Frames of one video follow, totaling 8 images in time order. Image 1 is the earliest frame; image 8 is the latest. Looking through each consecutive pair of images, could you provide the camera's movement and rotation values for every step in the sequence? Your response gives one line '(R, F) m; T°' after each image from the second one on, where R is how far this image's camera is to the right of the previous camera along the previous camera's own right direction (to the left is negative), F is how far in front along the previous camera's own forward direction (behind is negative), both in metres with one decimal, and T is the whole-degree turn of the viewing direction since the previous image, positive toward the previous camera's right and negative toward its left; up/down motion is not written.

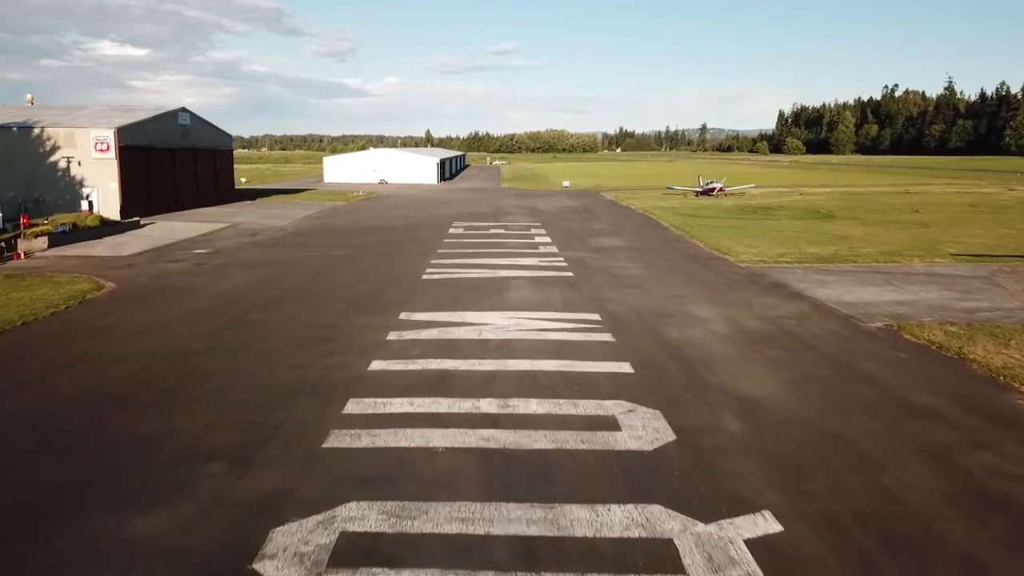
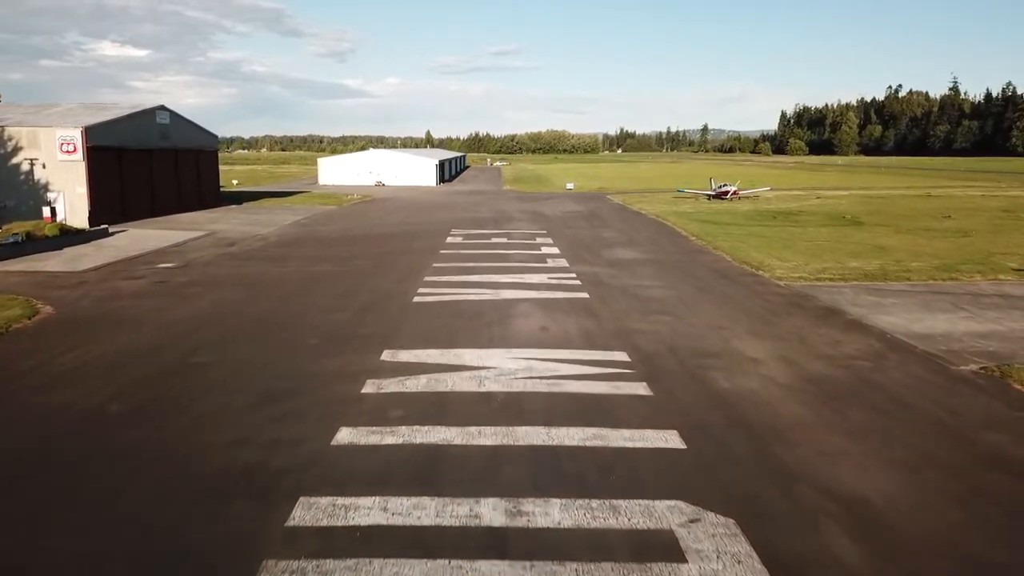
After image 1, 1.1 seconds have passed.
(-0.1, +2.8) m; 0°
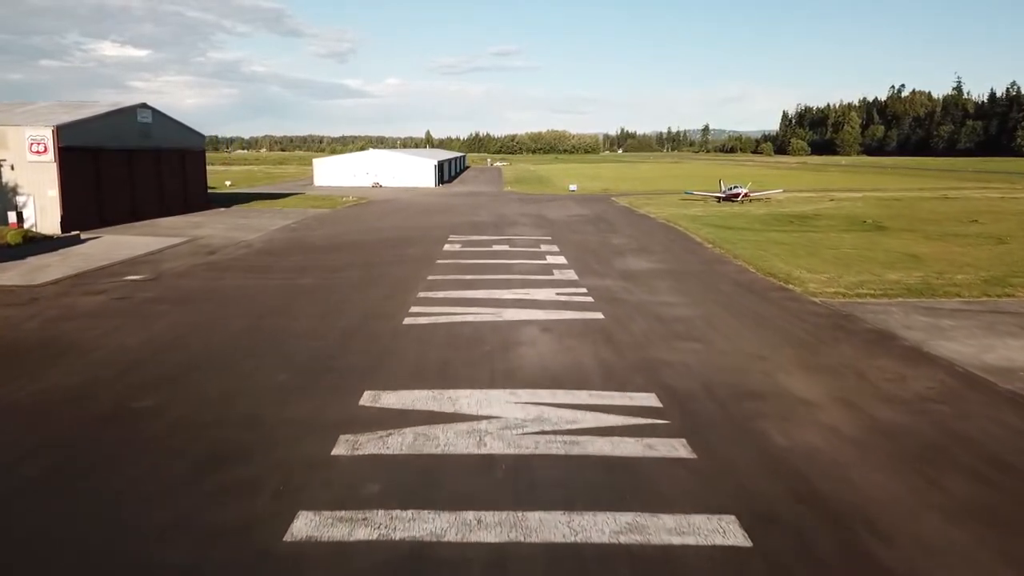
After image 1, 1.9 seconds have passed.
(-0.1, +2.1) m; 0°
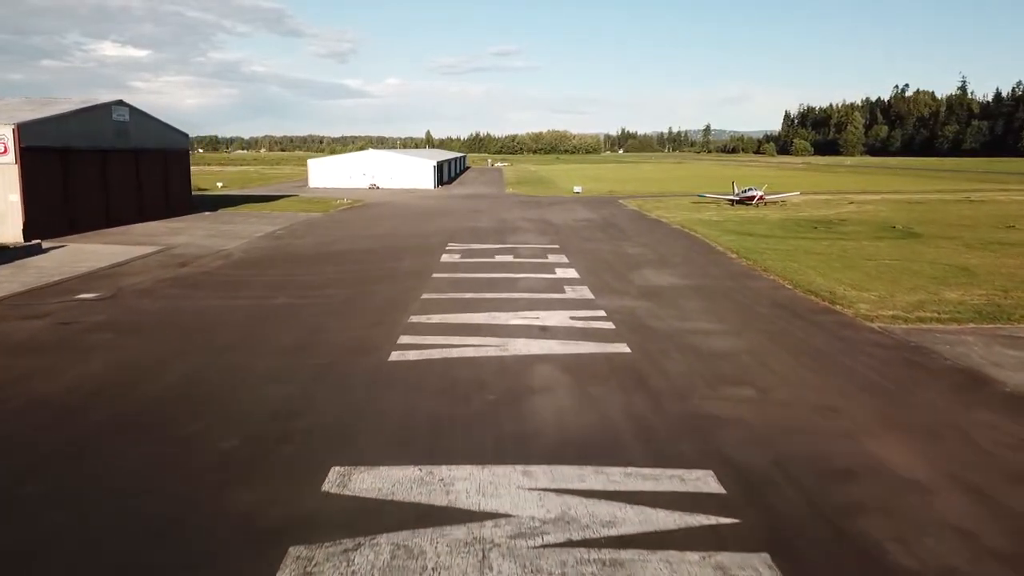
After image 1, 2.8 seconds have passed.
(-0.1, +2.5) m; 0°
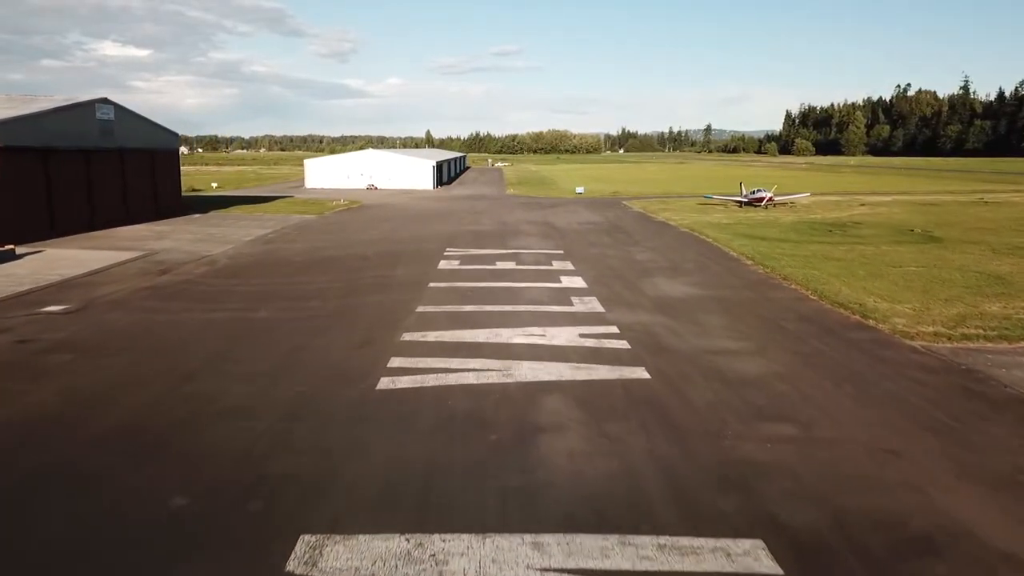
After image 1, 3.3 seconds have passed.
(0.0, +1.4) m; 0°
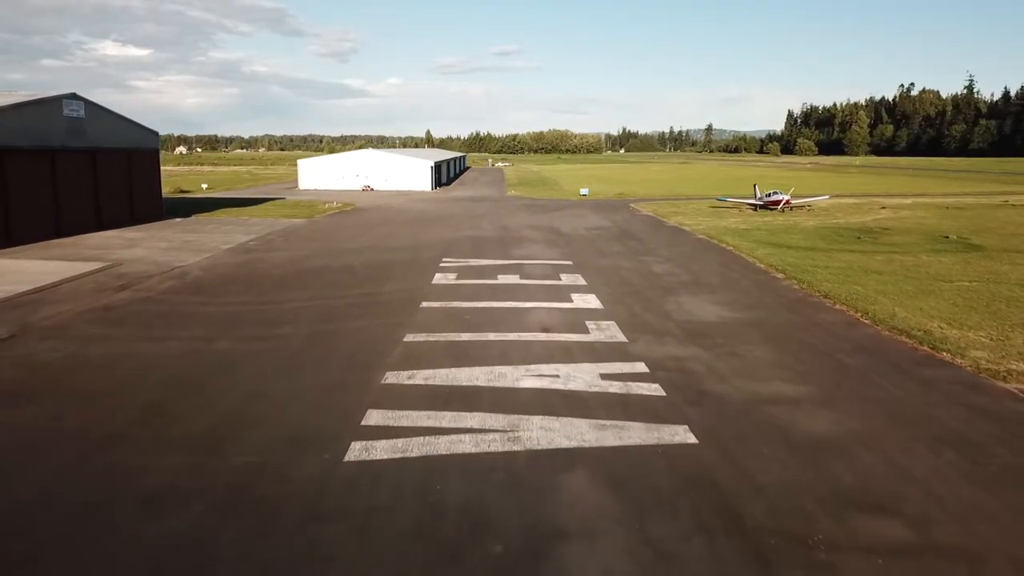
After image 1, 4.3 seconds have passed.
(-0.1, +2.4) m; 0°
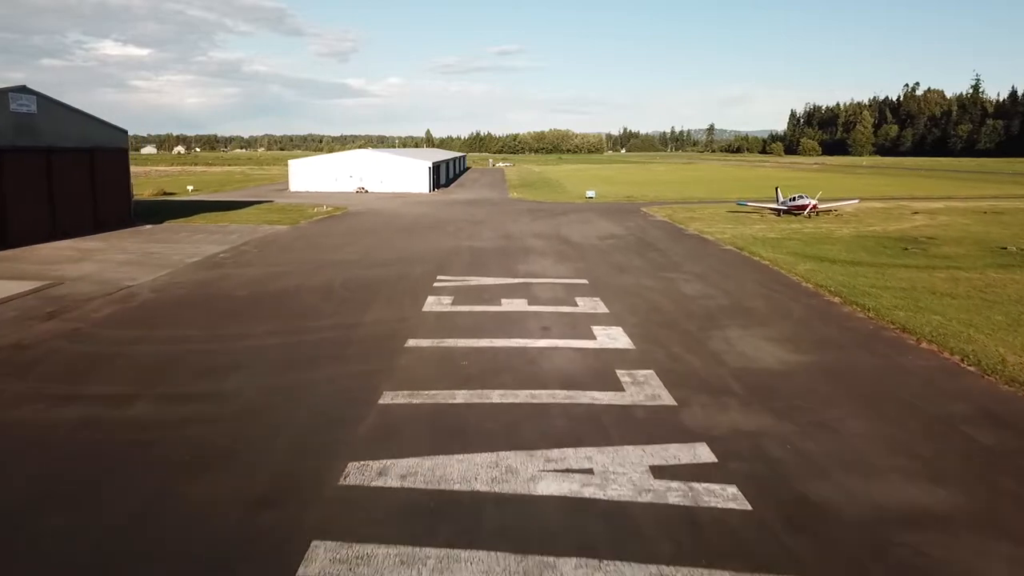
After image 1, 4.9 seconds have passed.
(-0.1, +3.3) m; 0°
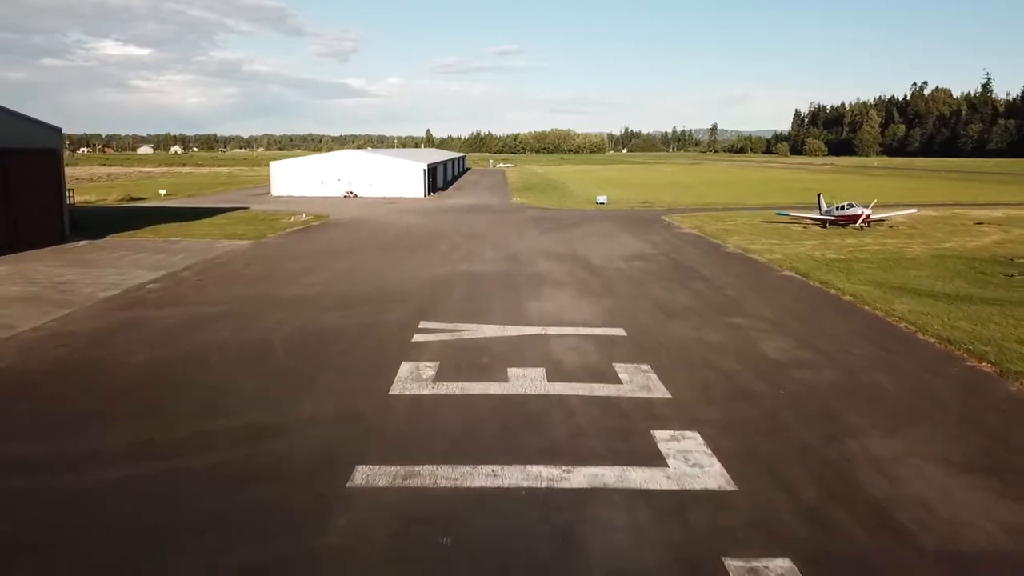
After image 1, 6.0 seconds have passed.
(-0.1, +5.3) m; 0°
